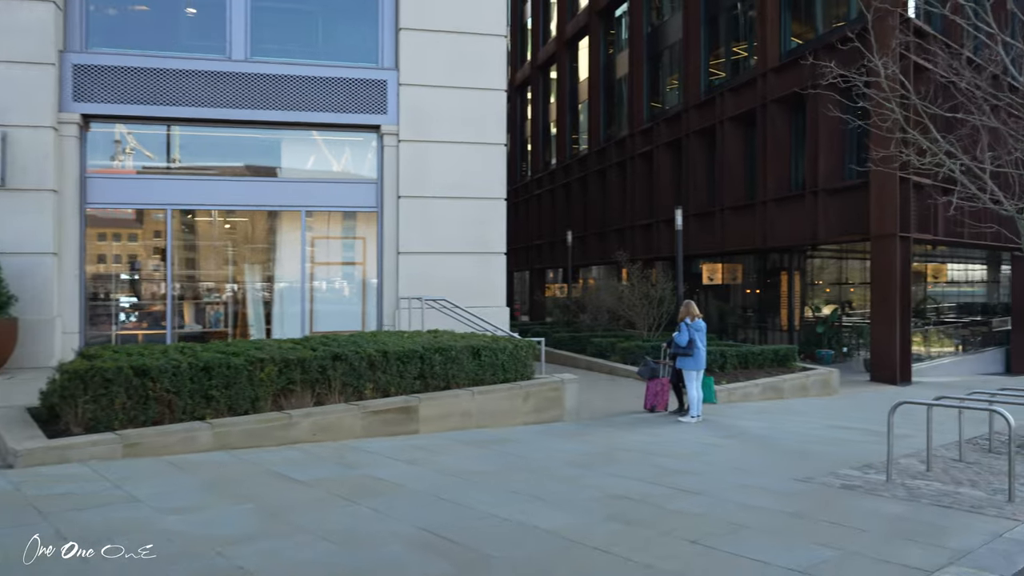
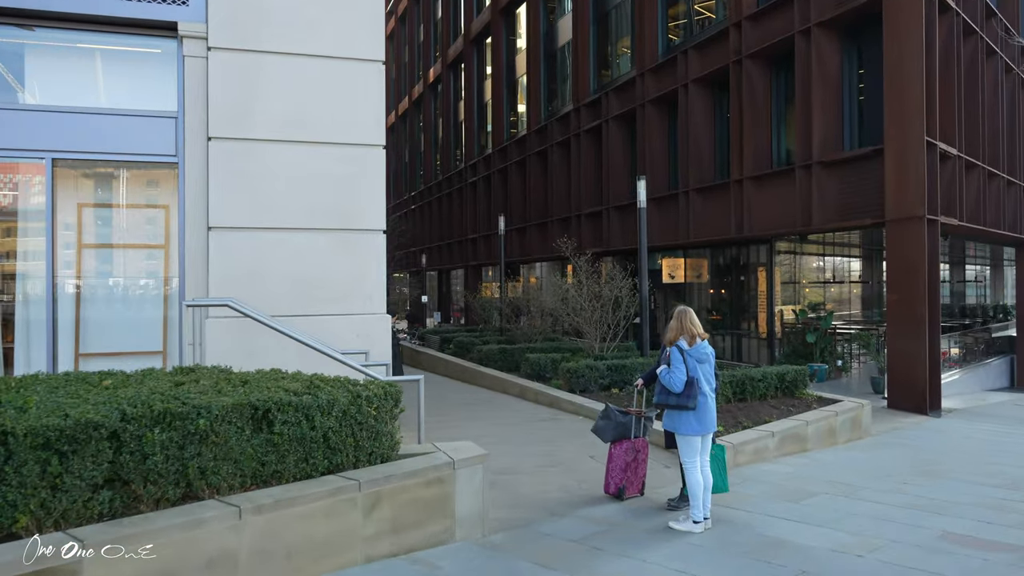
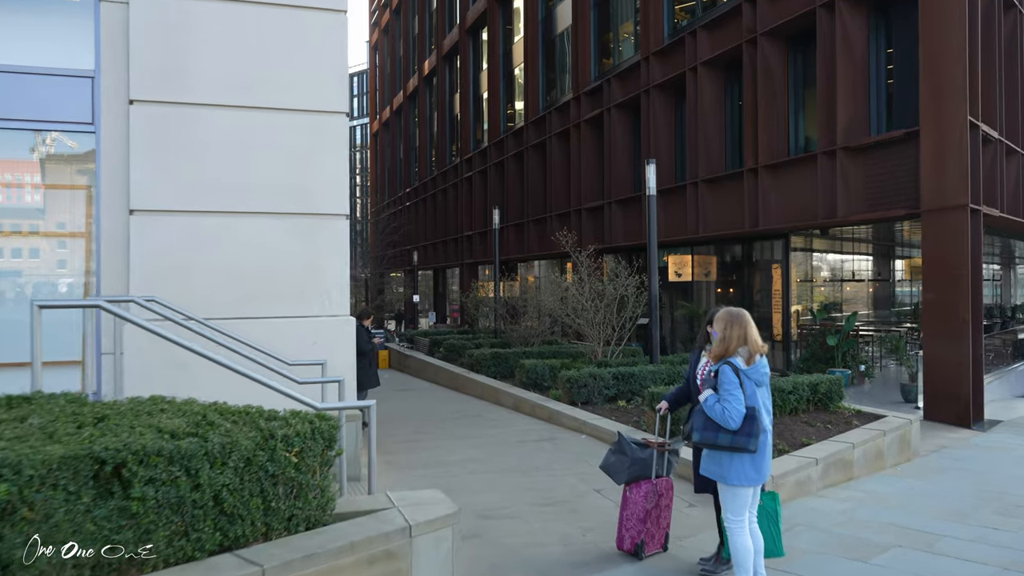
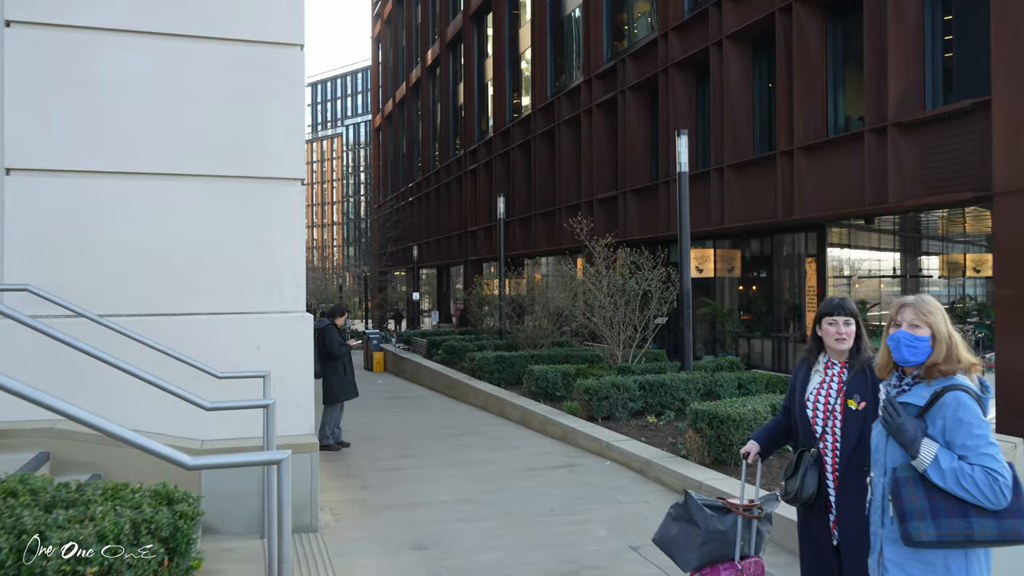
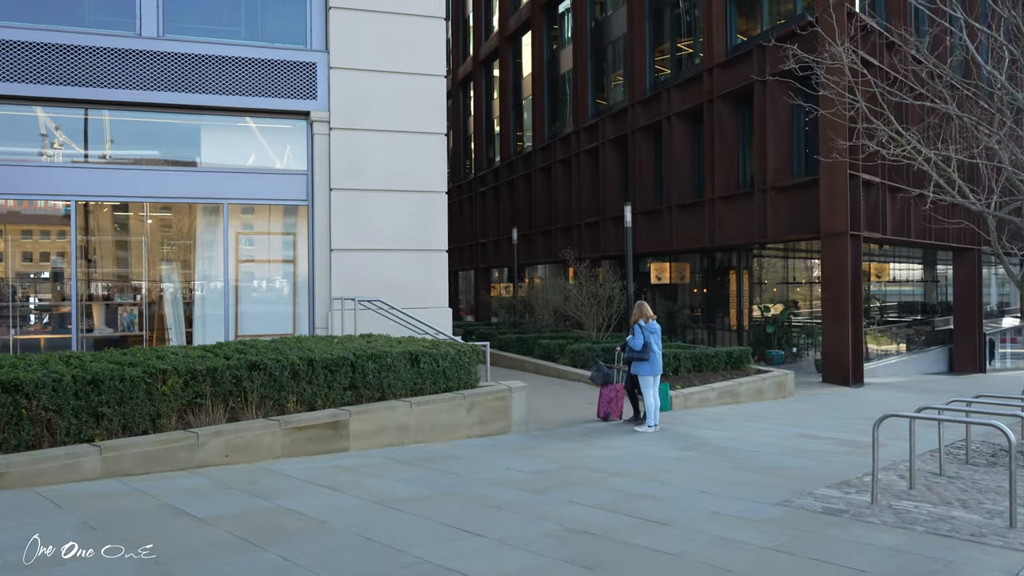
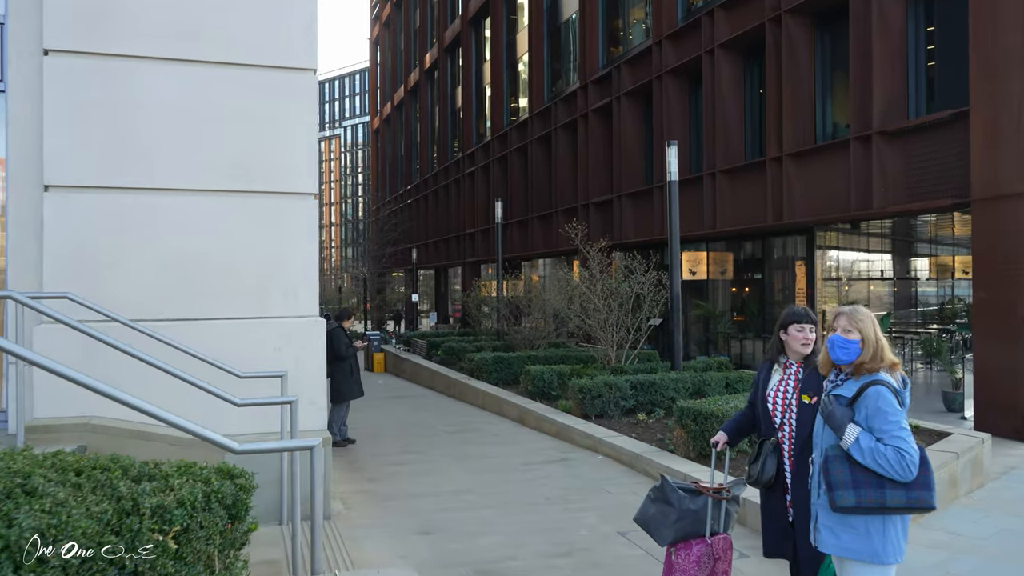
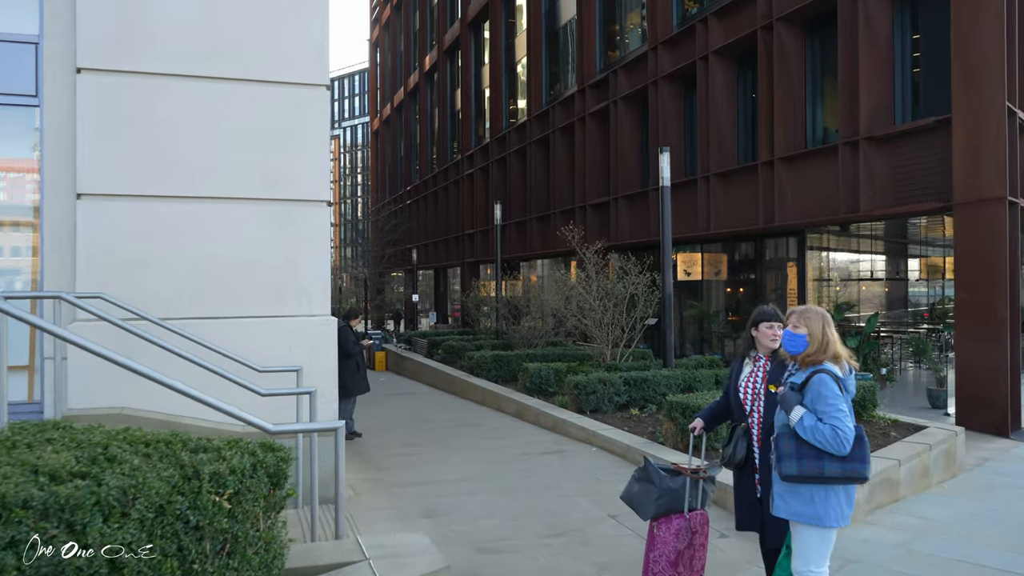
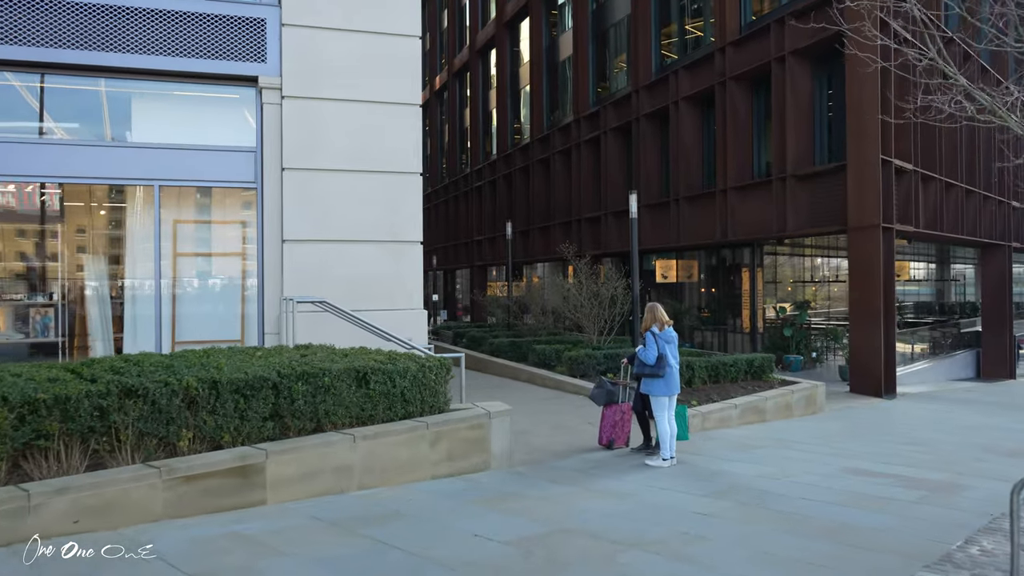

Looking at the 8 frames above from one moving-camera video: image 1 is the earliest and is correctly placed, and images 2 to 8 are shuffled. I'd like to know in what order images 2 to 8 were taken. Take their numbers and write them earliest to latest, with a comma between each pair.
5, 8, 2, 3, 7, 6, 4
